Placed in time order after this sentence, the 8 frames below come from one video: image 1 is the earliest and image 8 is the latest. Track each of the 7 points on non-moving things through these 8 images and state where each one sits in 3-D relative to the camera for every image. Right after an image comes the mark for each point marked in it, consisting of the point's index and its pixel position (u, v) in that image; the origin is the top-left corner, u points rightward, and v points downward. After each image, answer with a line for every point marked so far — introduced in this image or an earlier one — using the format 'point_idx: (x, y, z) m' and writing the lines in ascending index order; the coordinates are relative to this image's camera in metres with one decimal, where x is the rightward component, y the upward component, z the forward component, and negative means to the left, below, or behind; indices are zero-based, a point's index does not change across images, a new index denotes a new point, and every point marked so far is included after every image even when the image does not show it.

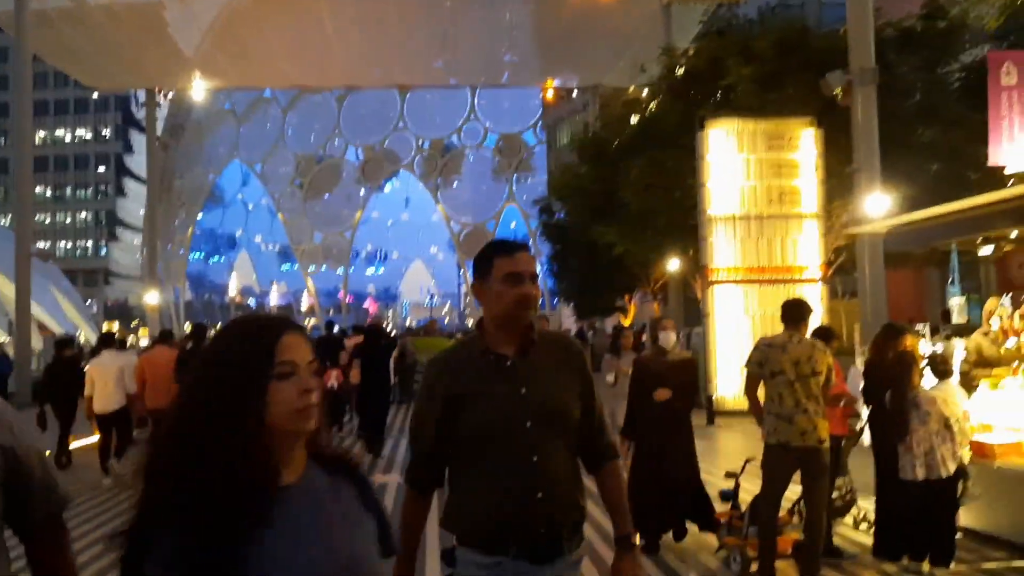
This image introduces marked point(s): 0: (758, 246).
0: (+3.2, +0.6, +13.5) m
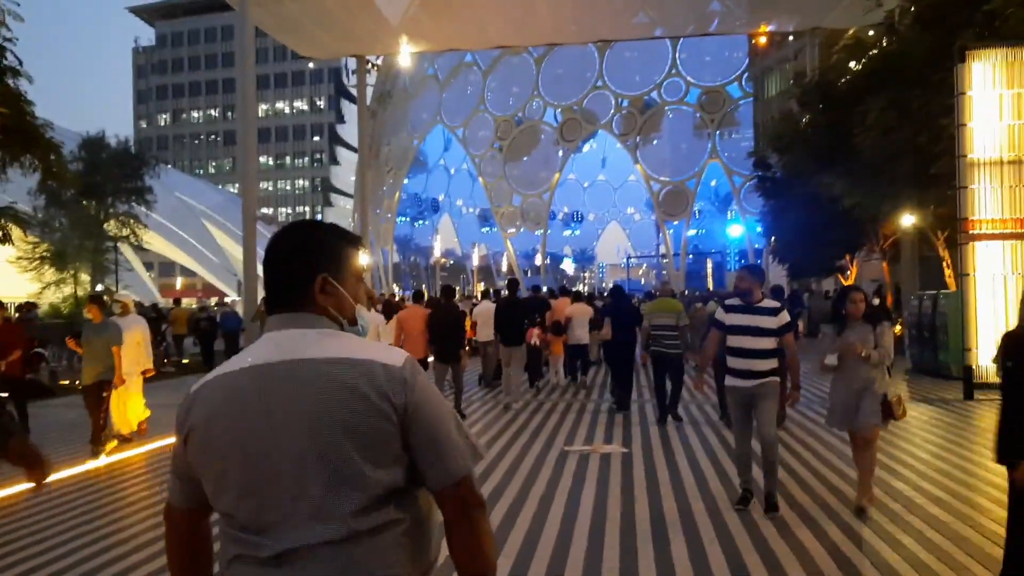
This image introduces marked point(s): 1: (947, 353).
0: (+5.9, +1.1, +11.9) m
1: (+6.4, -0.9, +15.4) m
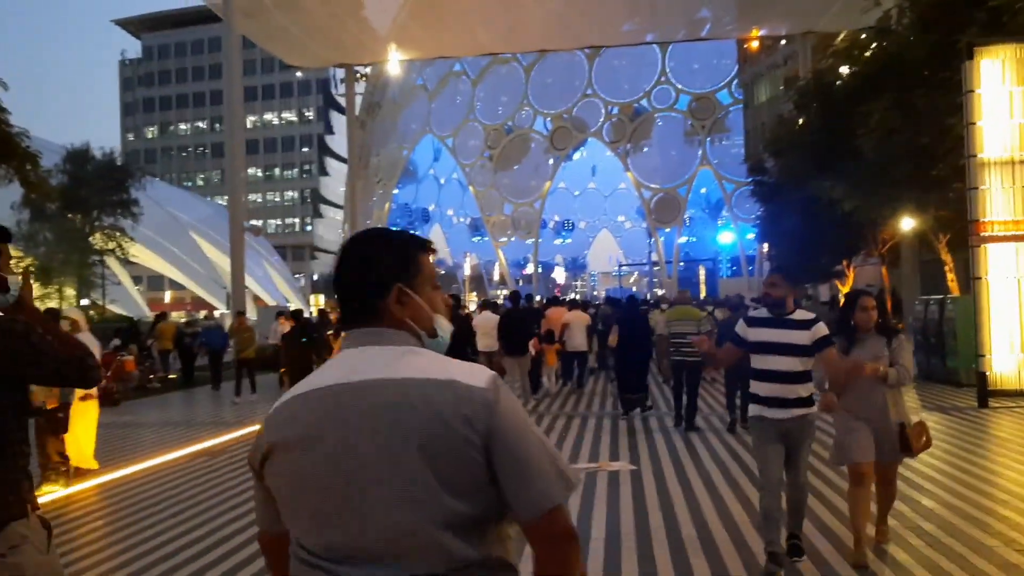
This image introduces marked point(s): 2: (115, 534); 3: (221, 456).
0: (+5.8, +1.1, +11.5) m
1: (+6.4, -1.0, +15.0) m
2: (-2.9, -1.9, +7.9) m
3: (-3.4, -2.0, +12.2) m
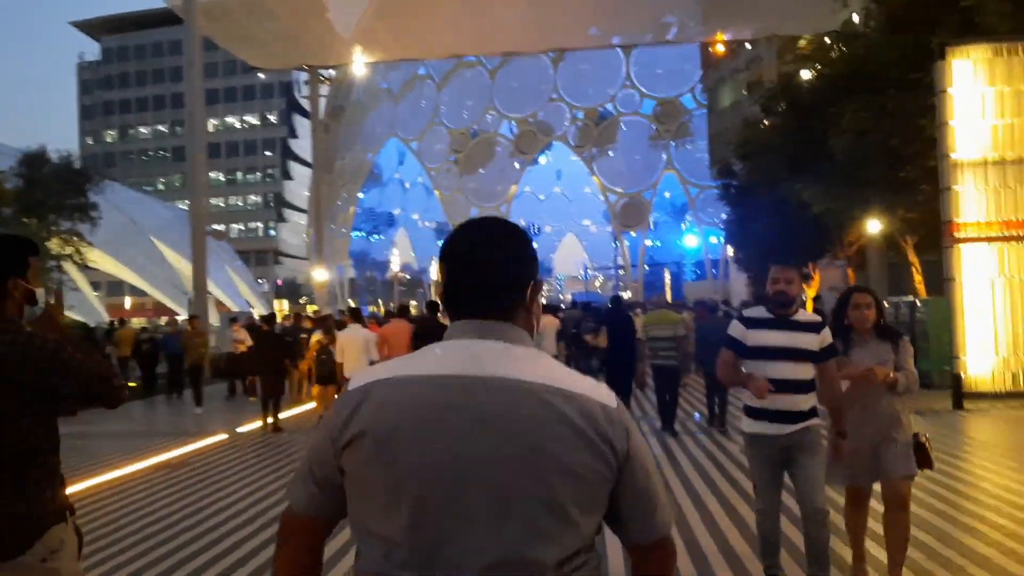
0: (+5.5, +1.0, +11.5) m
1: (+5.9, -1.0, +15.0) m
2: (-3.1, -1.9, +7.5) m
3: (-3.8, -2.0, +11.8) m
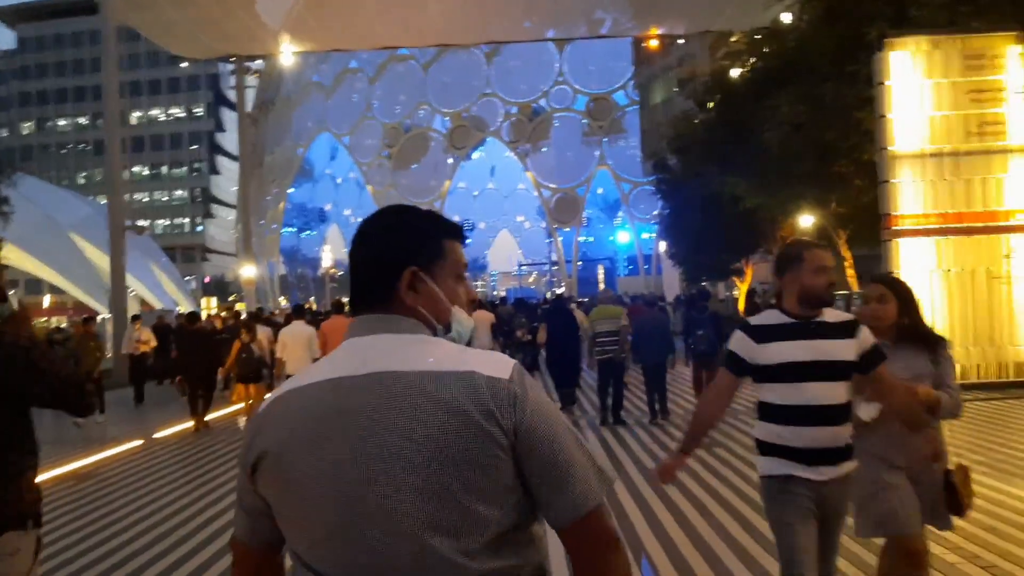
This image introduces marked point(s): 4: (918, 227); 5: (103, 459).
0: (+4.8, +1.1, +11.4) m
1: (+5.0, -0.9, +14.9) m
2: (-3.6, -1.9, +6.9) m
3: (-4.5, -2.0, +11.2) m
4: (+4.4, +0.7, +11.3) m
5: (-4.9, -2.0, +12.6) m
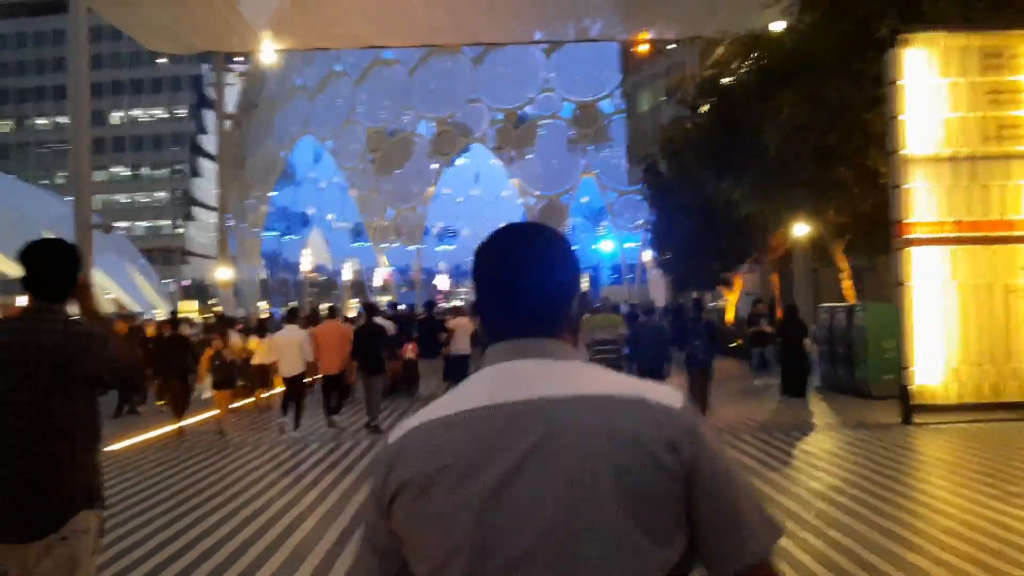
0: (+4.6, +1.0, +10.8) m
1: (+4.8, -1.1, +14.2) m
2: (-3.7, -1.9, +6.1) m
3: (-4.7, -2.0, +10.4) m
4: (+4.2, +0.5, +10.7) m
5: (-5.1, -2.0, +11.7) m
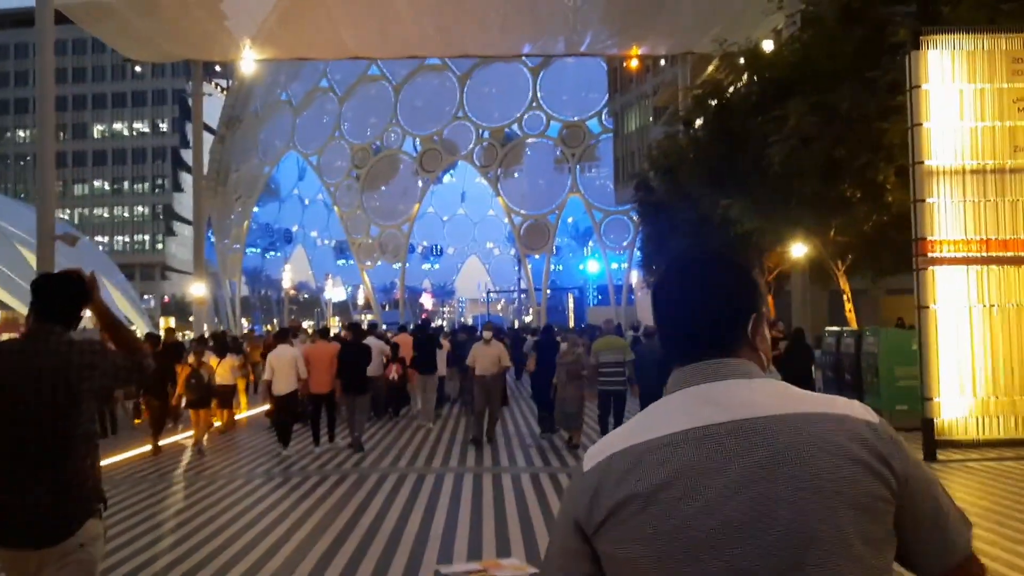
0: (+4.5, +0.8, +10.0) m
1: (+4.6, -1.4, +13.4) m
2: (-3.8, -1.9, +5.1) m
3: (-4.8, -2.1, +9.4) m
4: (+4.1, +0.3, +9.8) m
5: (-5.2, -2.2, +10.7) m
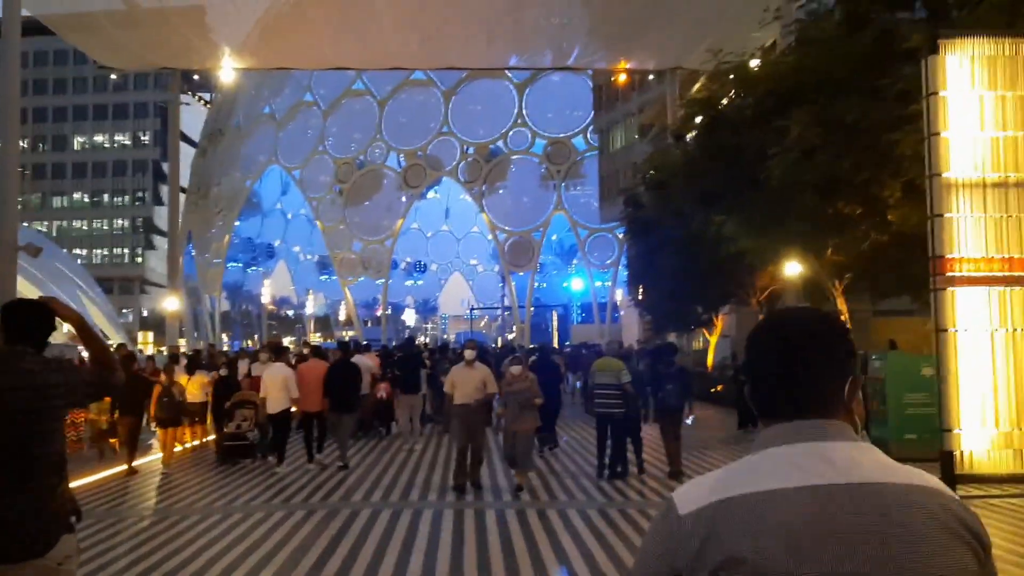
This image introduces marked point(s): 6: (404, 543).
0: (+4.4, +0.6, +9.3) m
1: (+4.4, -1.7, +12.7) m
2: (-3.8, -2.0, +4.3) m
3: (-4.9, -2.2, +8.5) m
4: (+4.0, +0.1, +9.2) m
5: (-5.4, -2.3, +9.9) m
6: (-1.0, -2.2, +8.9) m
